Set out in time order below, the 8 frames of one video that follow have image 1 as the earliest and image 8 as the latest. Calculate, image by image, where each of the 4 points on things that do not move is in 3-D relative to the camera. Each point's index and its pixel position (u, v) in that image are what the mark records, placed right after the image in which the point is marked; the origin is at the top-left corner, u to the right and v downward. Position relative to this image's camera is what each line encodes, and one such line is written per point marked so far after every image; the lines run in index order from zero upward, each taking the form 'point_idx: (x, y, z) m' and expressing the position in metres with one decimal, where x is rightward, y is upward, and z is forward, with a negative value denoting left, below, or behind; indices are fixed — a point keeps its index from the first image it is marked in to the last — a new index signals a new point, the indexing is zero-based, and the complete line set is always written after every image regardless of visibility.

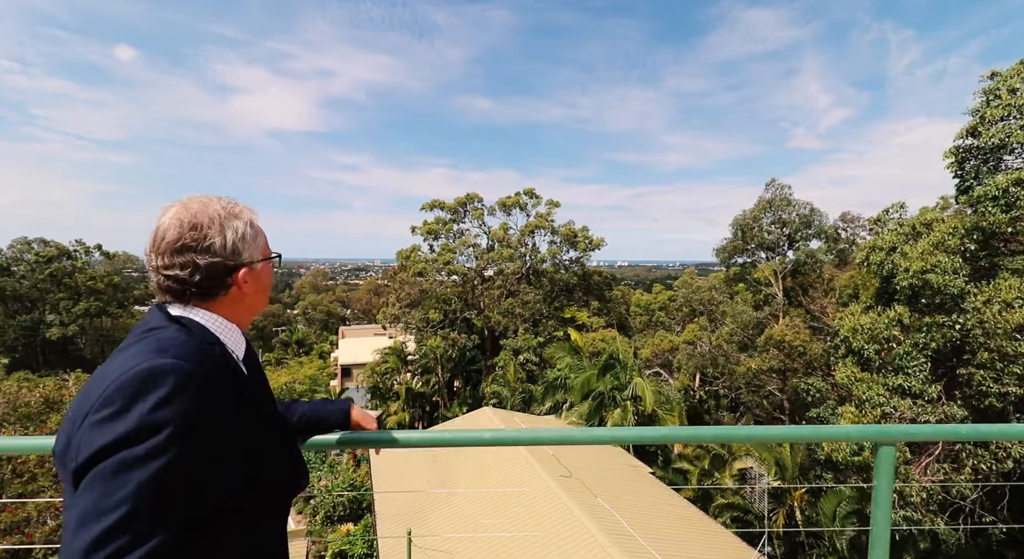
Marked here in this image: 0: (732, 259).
0: (+7.8, +0.7, +18.5) m
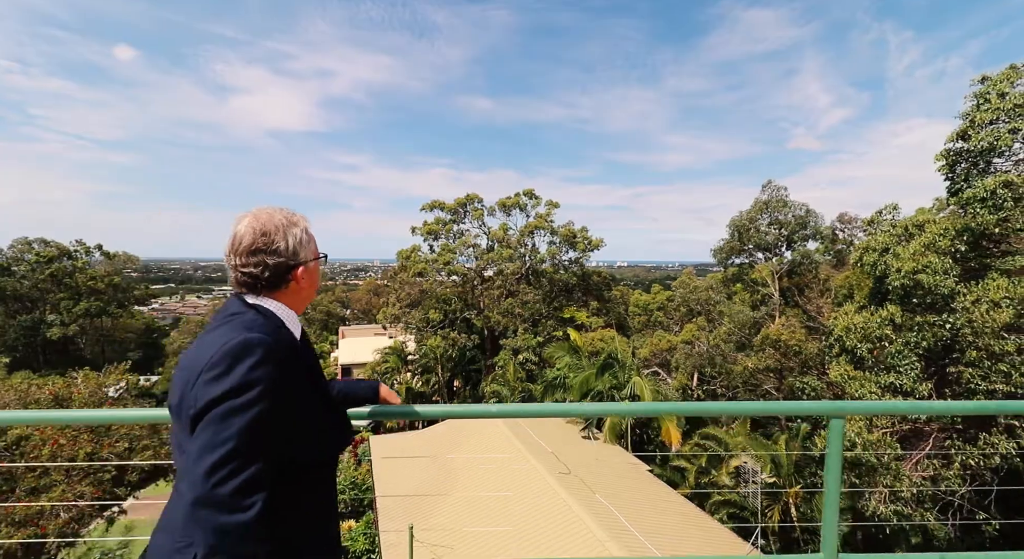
0: (+7.8, +0.7, +18.6) m
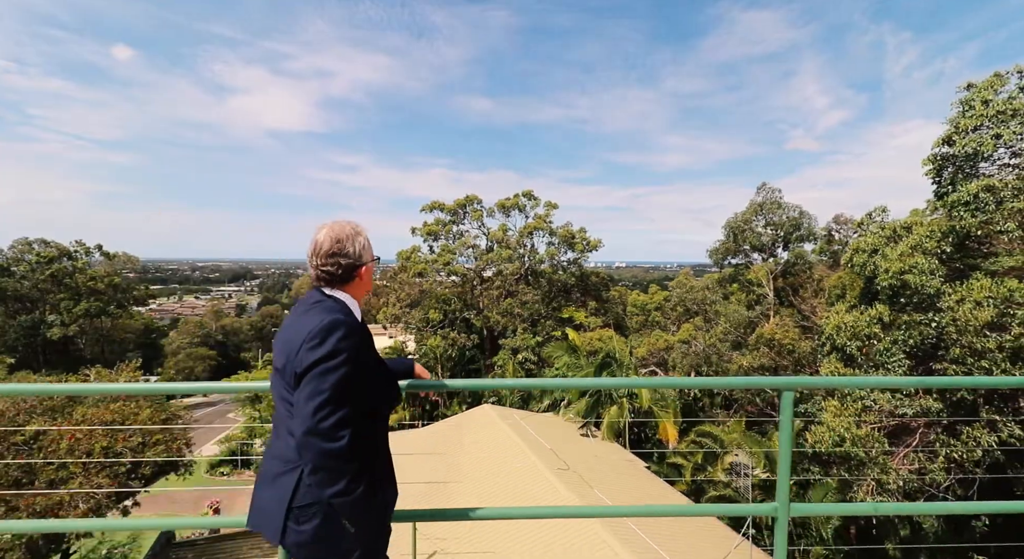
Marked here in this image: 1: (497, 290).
0: (+7.8, +0.7, +18.9) m
1: (-0.5, -0.4, +19.0) m
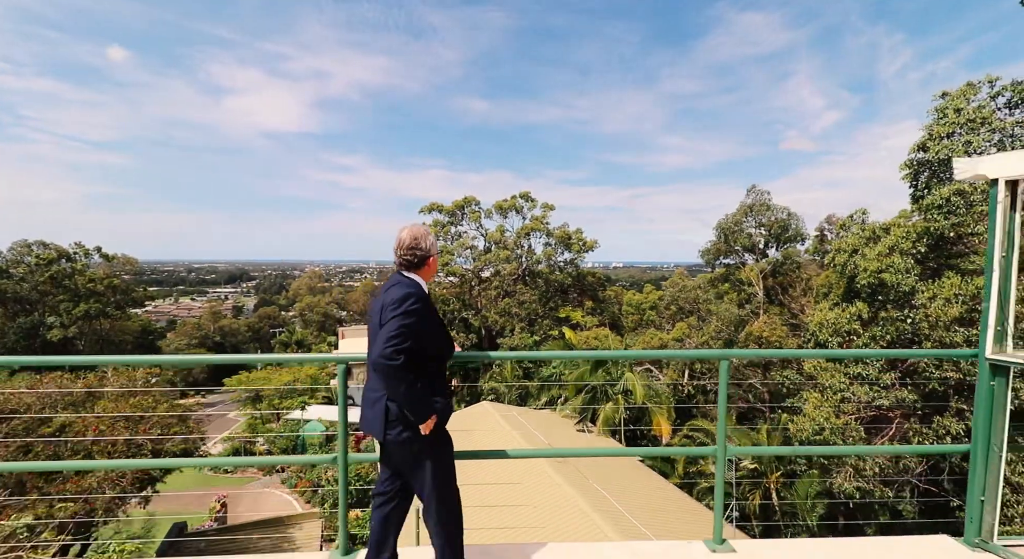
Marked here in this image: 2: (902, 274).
0: (+7.7, +0.7, +19.4) m
1: (-0.6, -0.4, +19.4) m
2: (+6.7, +0.1, +8.9) m
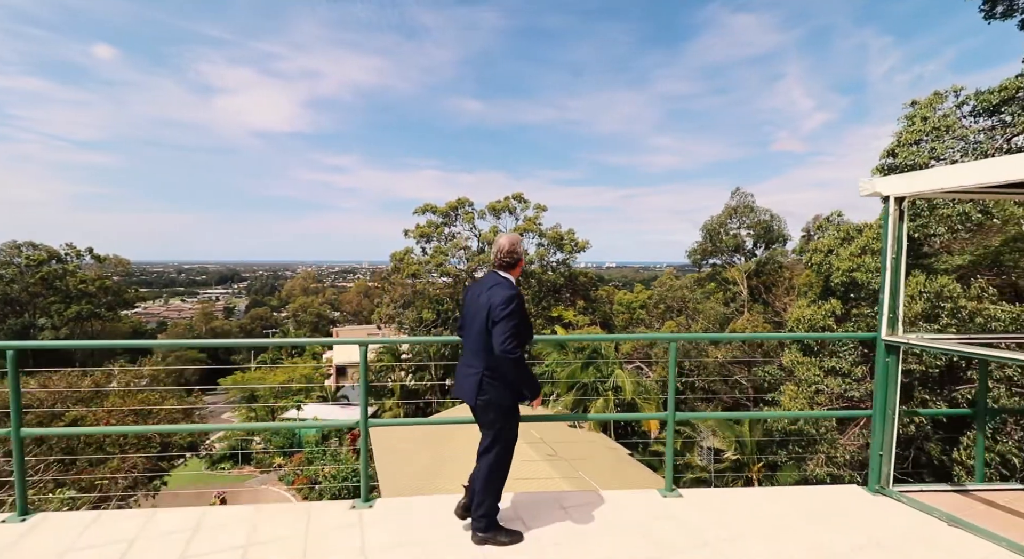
0: (+7.4, +0.8, +19.9) m
1: (-0.9, -0.4, +19.9) m
2: (+6.5, +0.1, +9.4) m
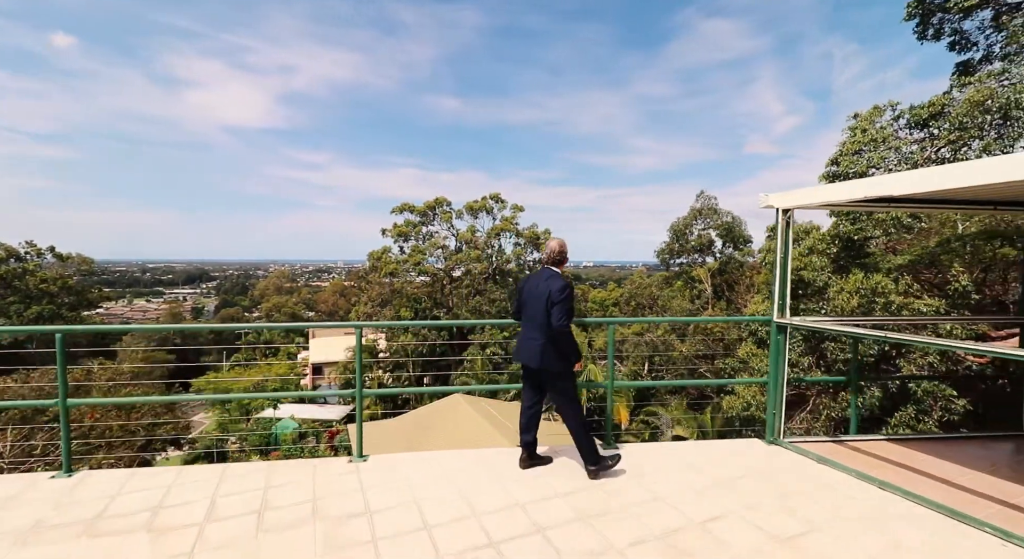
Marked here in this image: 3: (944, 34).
0: (+6.5, +0.8, +20.8) m
1: (-1.8, -0.3, +20.4) m
2: (+6.0, +0.2, +10.3) m
3: (+8.6, +4.9, +10.4) m
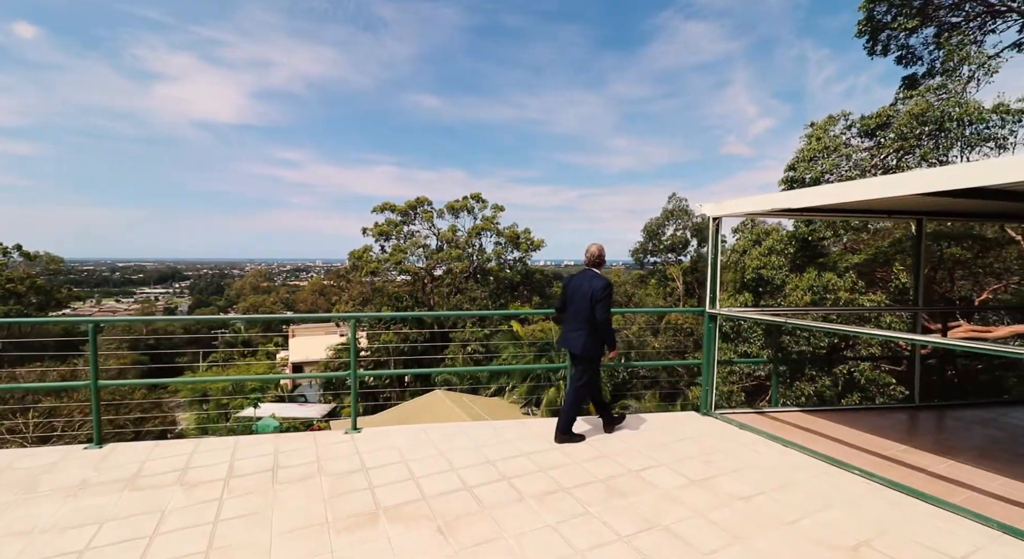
0: (+5.7, +0.9, +21.6) m
1: (-2.6, -0.3, +20.9) m
2: (+5.6, +0.2, +11.0) m
3: (+8.2, +4.9, +11.2) m
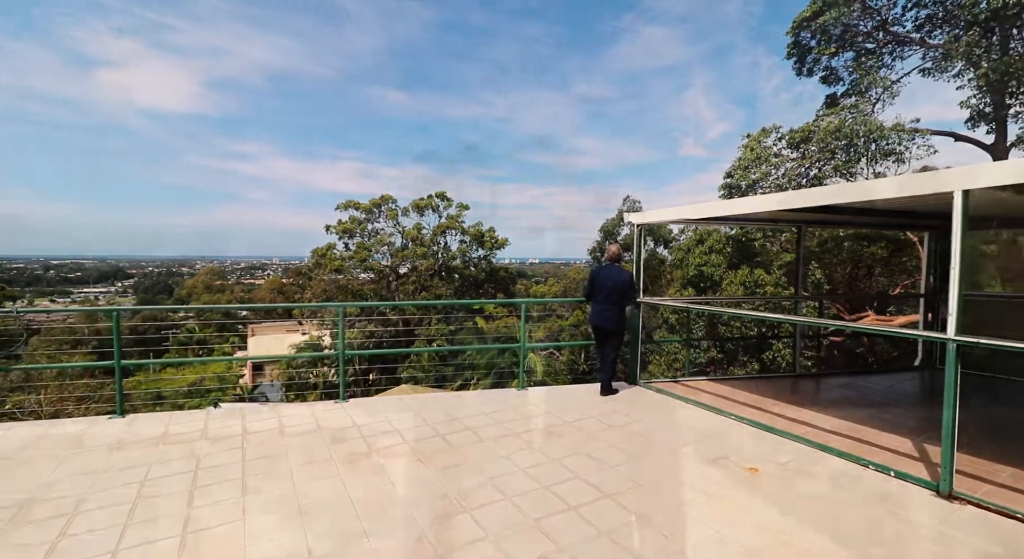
0: (+4.1, +1.0, +22.7) m
1: (-4.1, -0.2, +21.5) m
2: (+4.8, +0.3, +12.2) m
3: (+7.3, +5.0, +12.5) m
